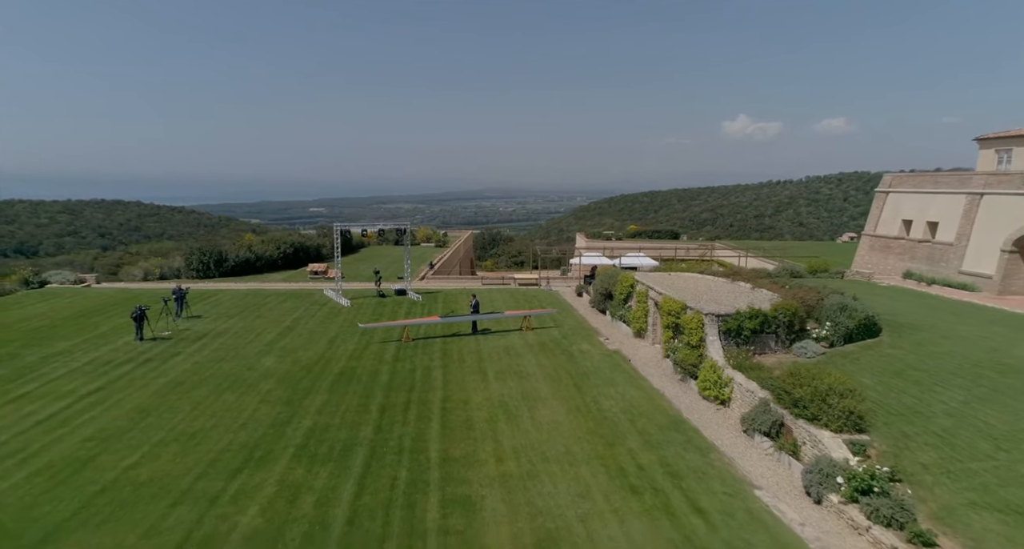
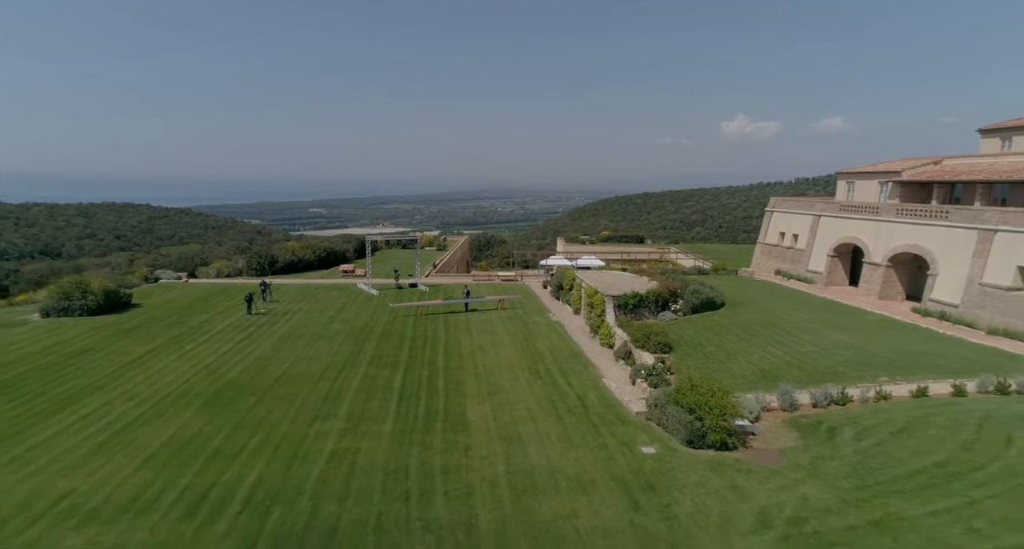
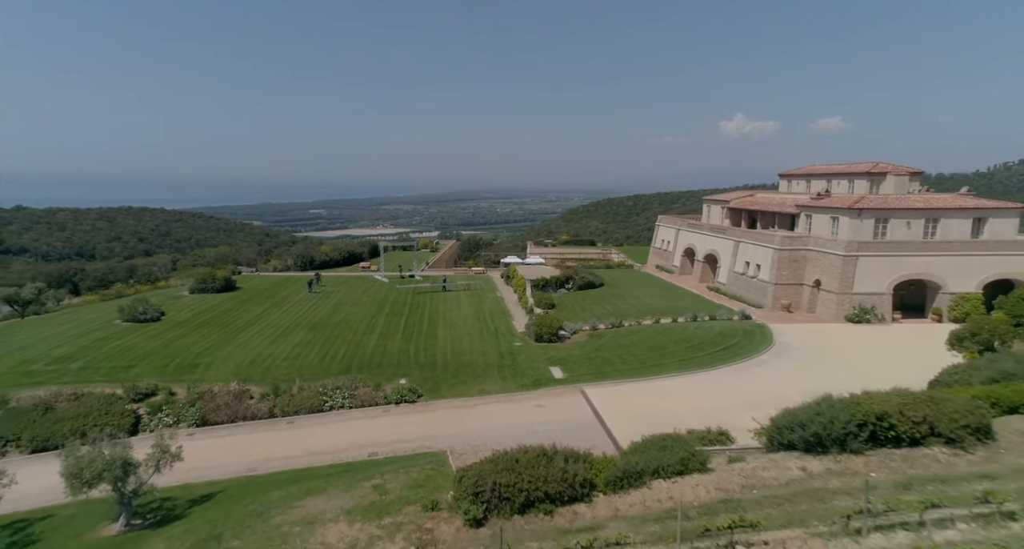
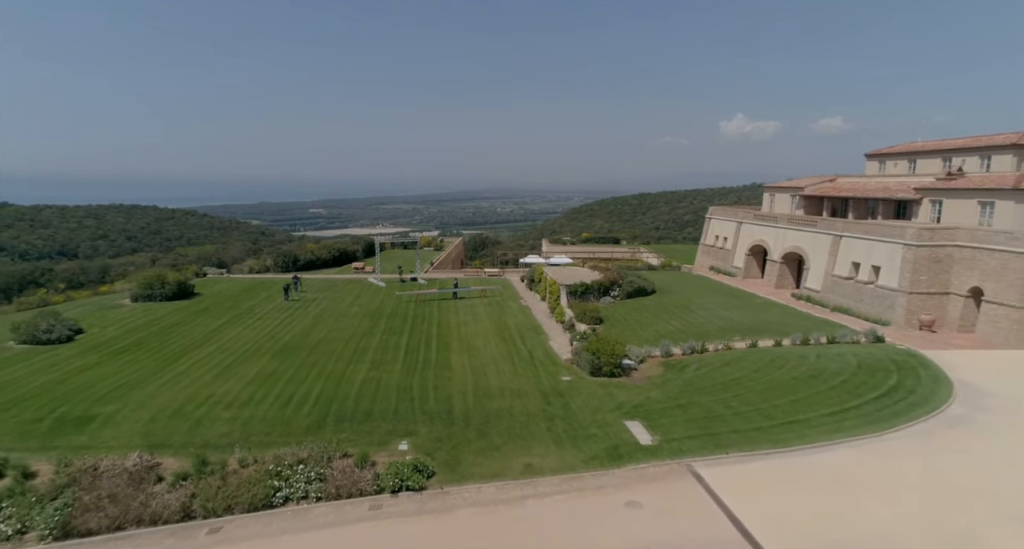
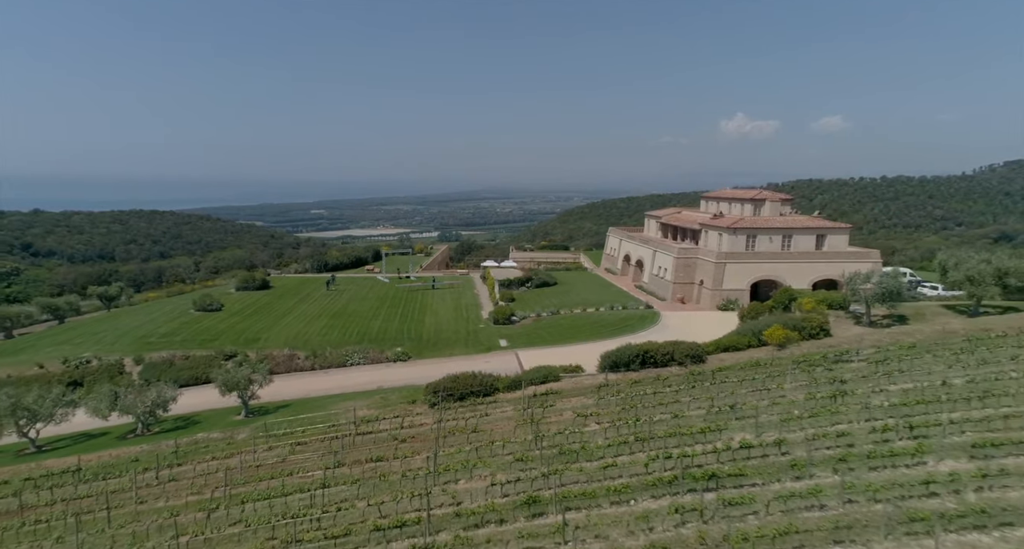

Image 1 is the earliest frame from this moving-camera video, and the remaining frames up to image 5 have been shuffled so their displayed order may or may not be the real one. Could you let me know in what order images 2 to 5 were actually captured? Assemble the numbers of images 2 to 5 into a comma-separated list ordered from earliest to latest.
2, 4, 3, 5
